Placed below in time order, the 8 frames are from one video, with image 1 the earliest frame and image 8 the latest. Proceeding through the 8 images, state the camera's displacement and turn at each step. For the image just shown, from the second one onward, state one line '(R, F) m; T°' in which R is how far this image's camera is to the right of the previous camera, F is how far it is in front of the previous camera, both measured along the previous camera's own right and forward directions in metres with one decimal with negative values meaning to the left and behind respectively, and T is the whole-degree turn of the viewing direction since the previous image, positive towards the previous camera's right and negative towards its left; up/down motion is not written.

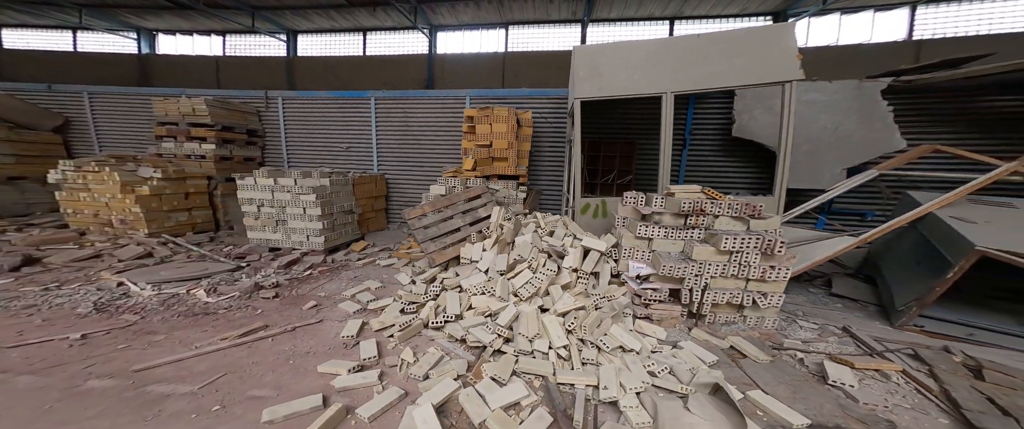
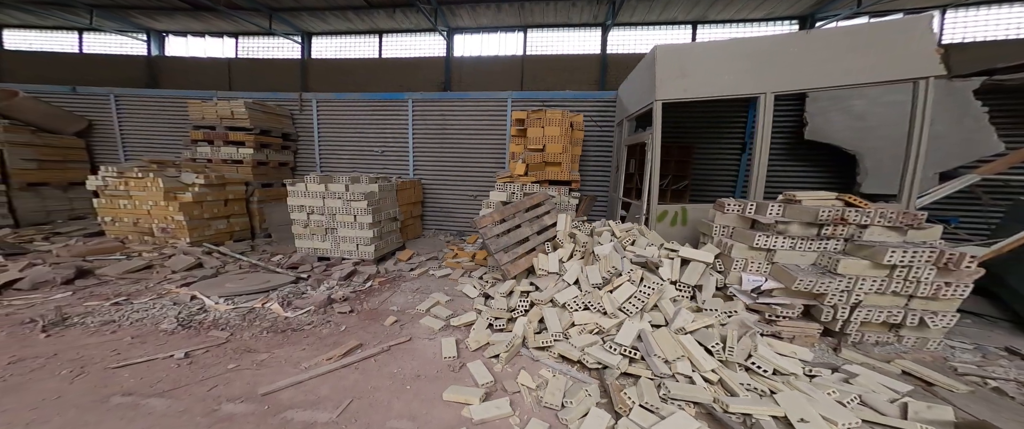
(-0.6, +0.1) m; +1°
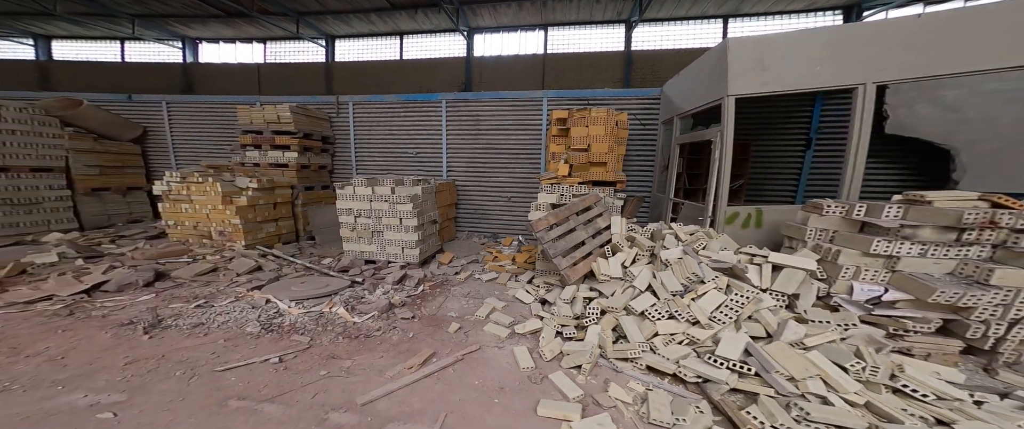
(-0.4, 0.0) m; -2°
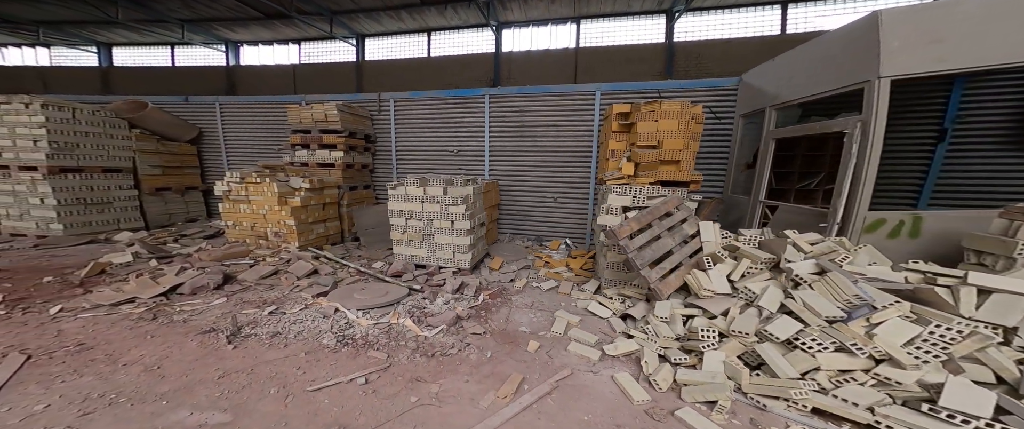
(-0.5, +0.2) m; -4°
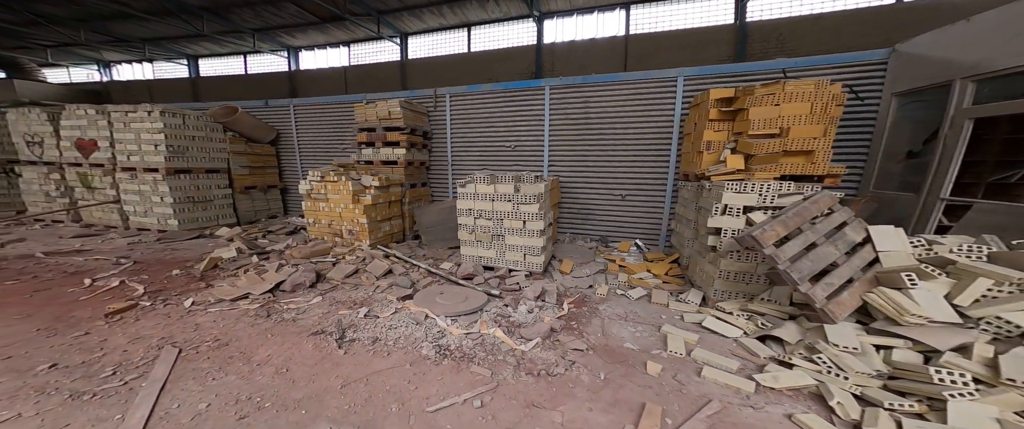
(-0.5, +0.2) m; -7°
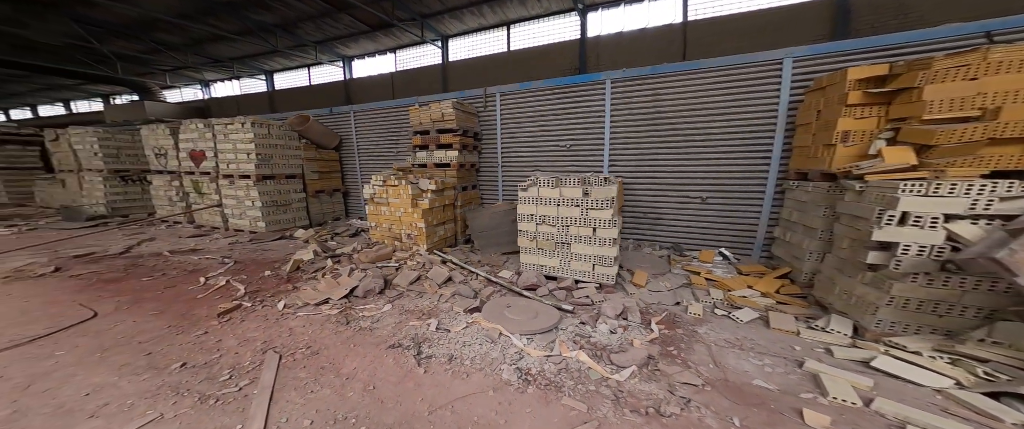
(-0.4, +0.2) m; -7°
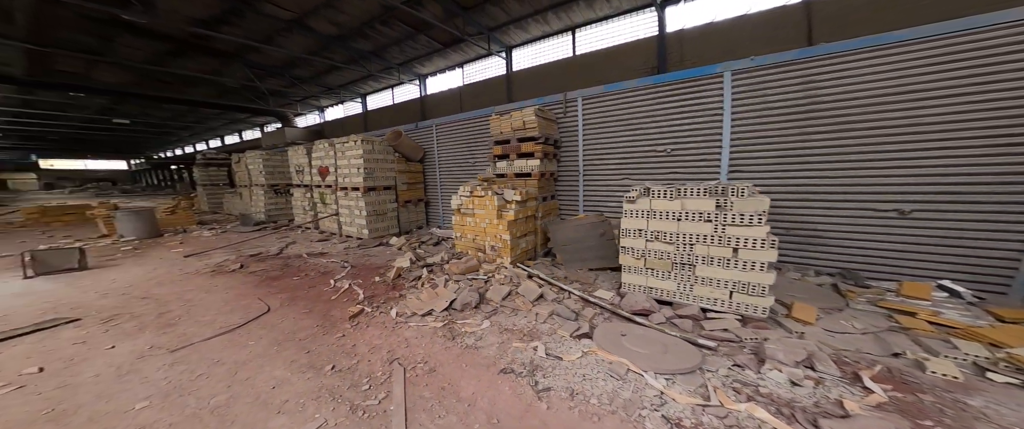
(-0.9, +0.3) m; -11°
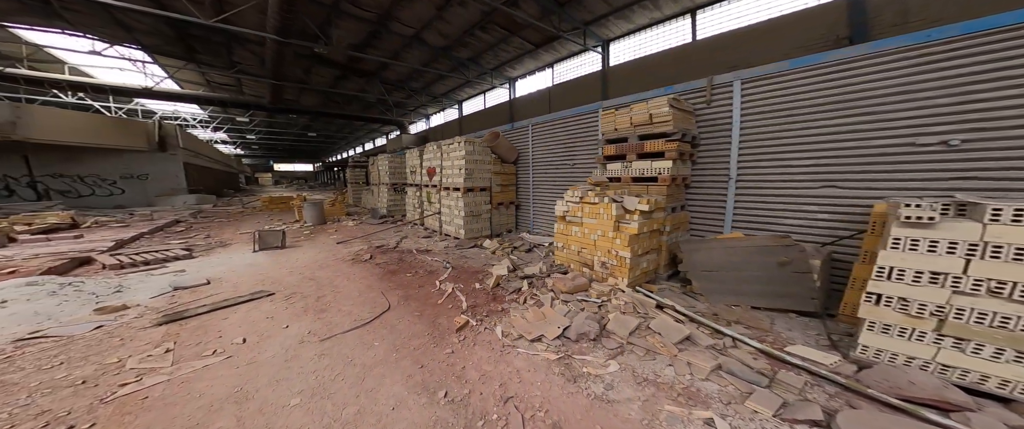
(-1.5, +1.3) m; -14°
